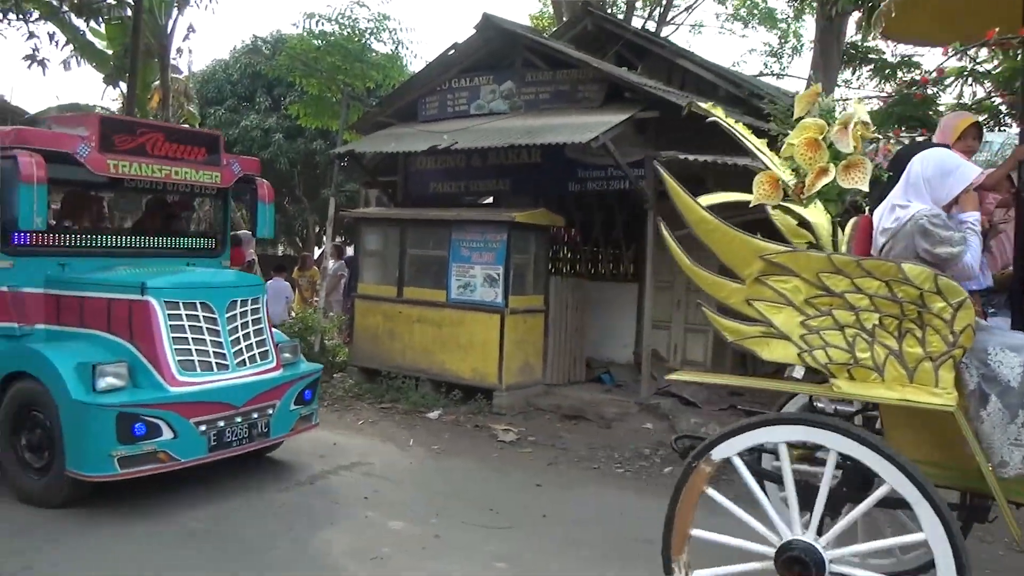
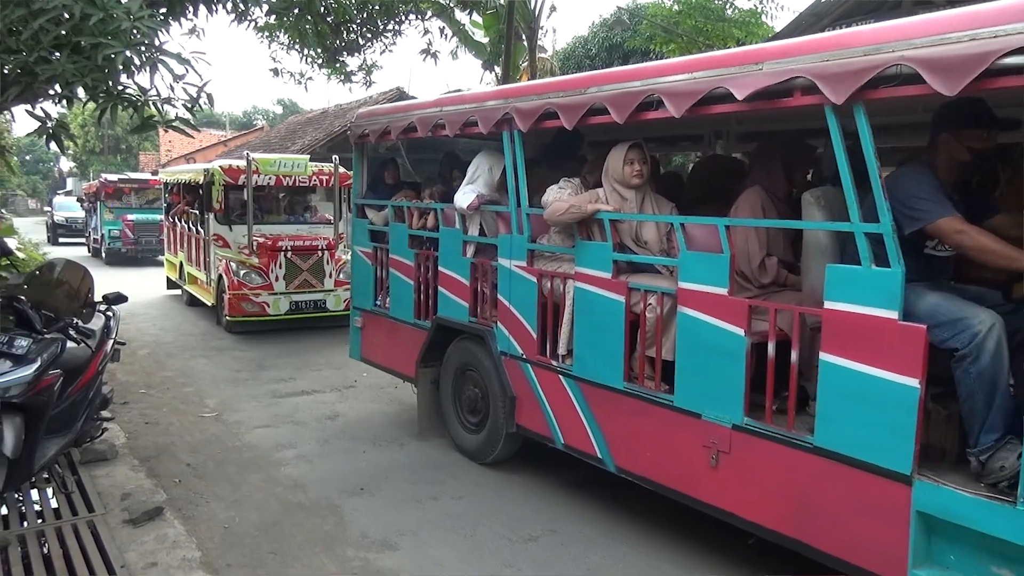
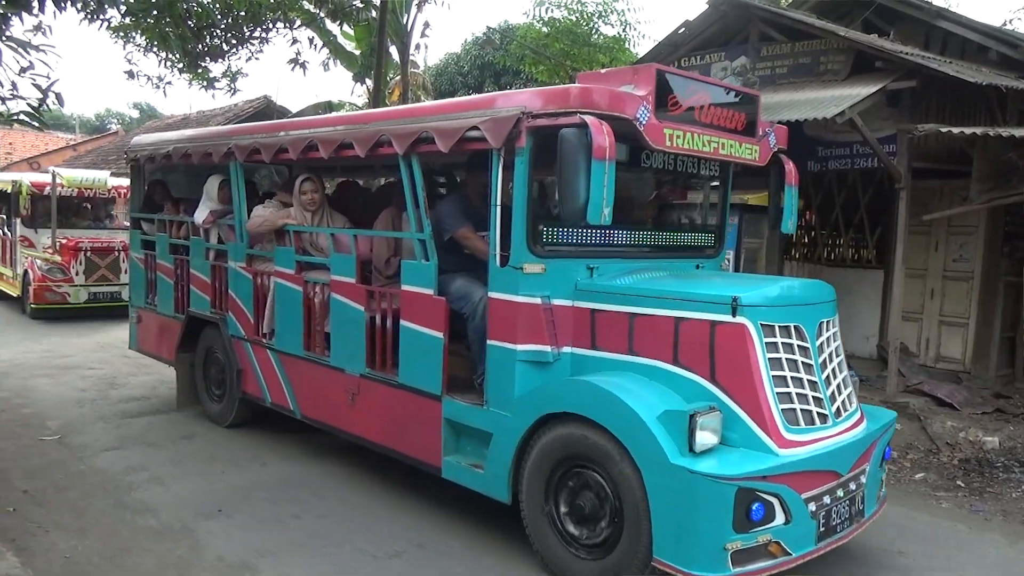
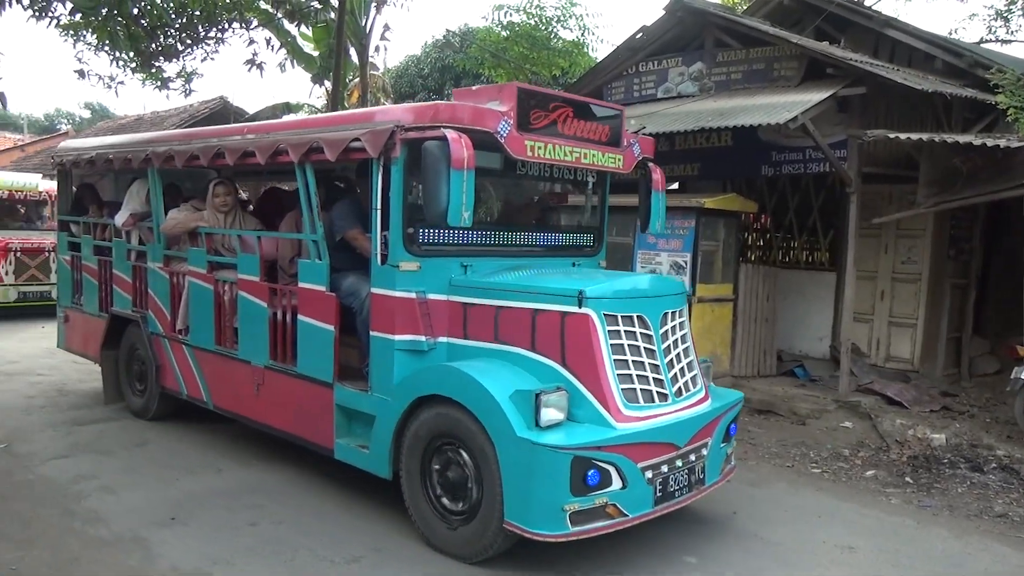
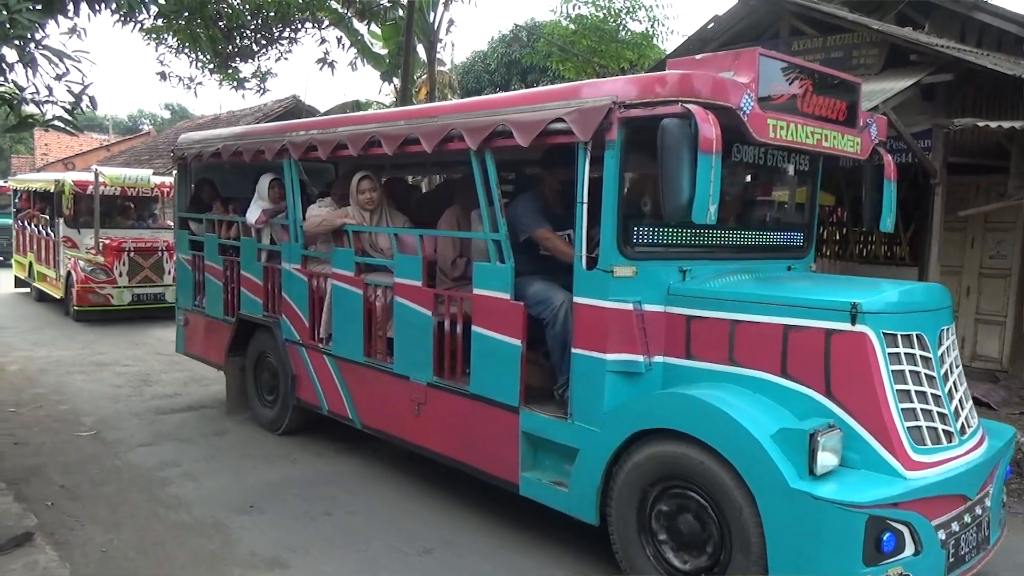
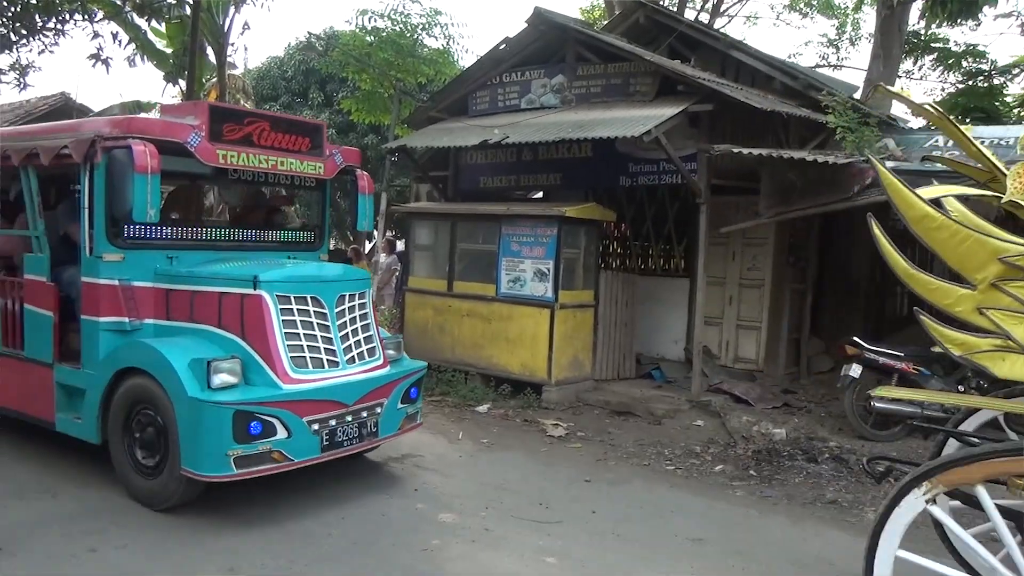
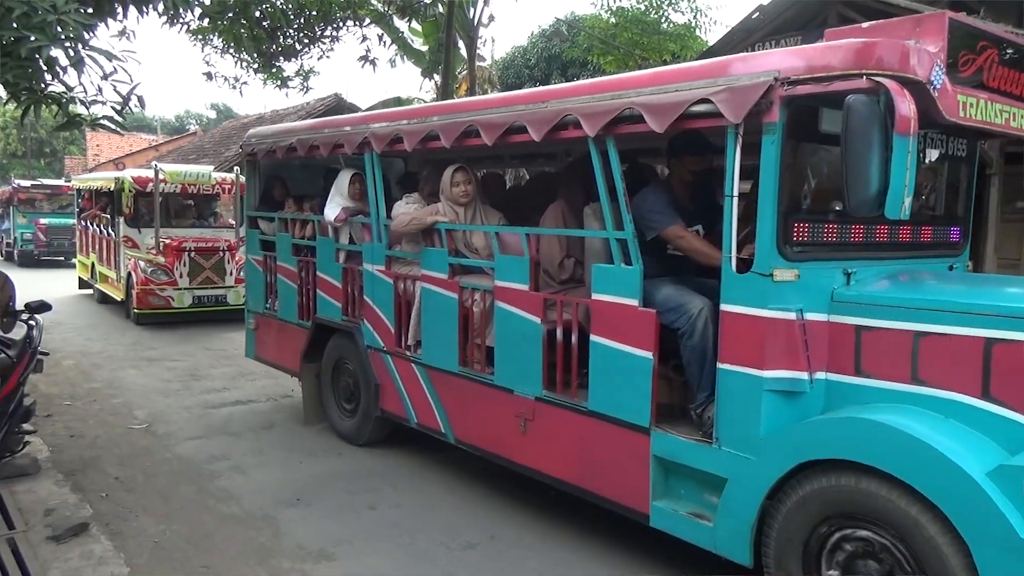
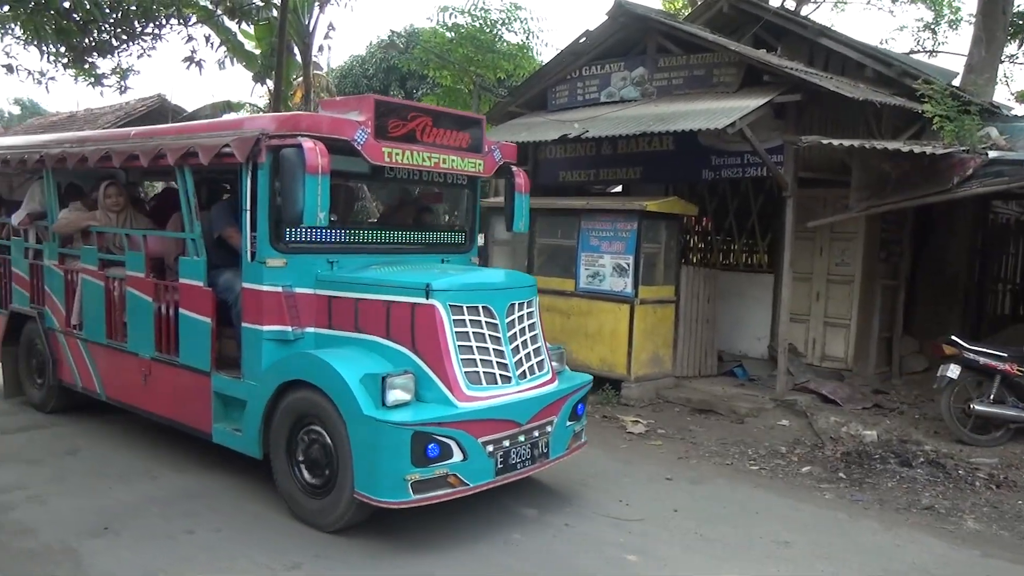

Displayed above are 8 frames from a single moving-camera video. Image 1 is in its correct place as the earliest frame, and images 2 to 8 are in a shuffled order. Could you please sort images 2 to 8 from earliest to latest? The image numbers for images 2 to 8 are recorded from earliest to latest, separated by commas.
6, 8, 4, 3, 5, 7, 2
